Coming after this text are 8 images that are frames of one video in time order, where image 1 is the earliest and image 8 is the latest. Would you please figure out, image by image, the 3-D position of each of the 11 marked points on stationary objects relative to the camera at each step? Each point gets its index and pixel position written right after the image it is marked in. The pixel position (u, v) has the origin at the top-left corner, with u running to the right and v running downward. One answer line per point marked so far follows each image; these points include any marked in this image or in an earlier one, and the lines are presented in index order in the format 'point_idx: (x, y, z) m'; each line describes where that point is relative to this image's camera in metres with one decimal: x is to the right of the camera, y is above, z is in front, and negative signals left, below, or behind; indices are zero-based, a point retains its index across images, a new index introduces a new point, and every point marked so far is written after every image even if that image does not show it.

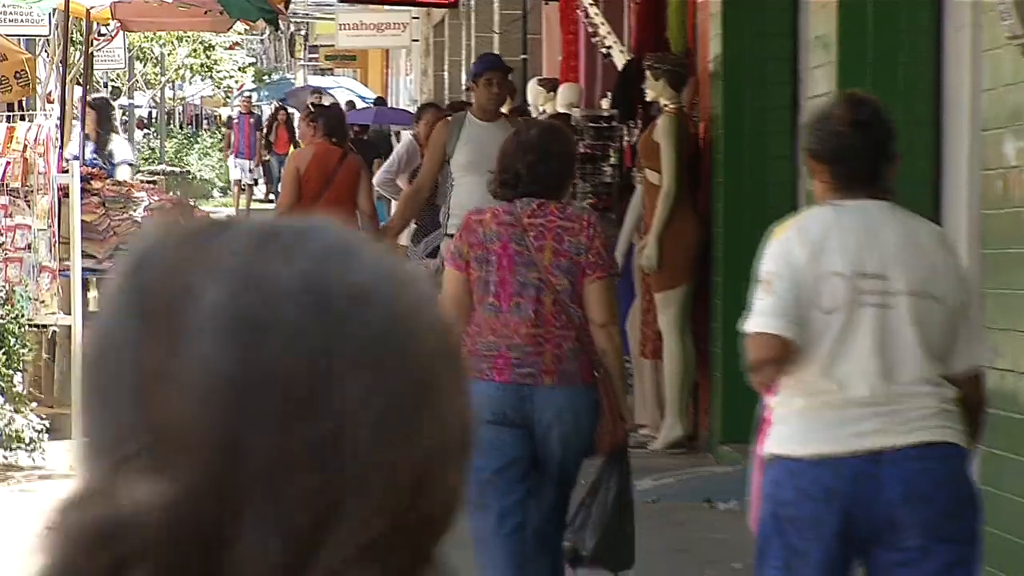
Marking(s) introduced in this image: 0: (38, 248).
0: (-1.4, +0.1, +7.6) m
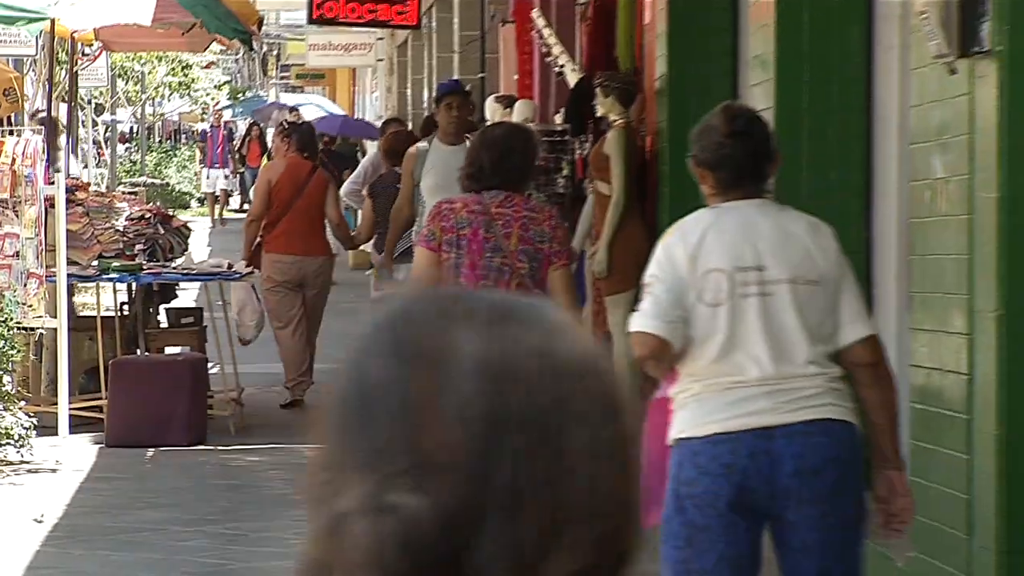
0: (-1.5, +0.1, +7.8) m
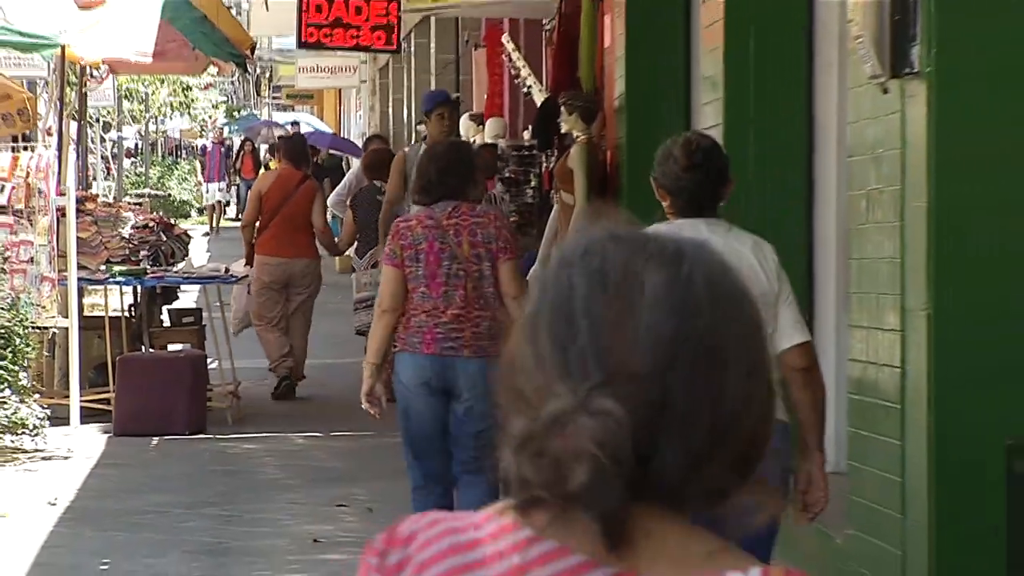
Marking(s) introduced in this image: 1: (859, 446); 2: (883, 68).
0: (-1.5, +0.1, +8.2) m
1: (+0.7, -0.3, +5.0) m
2: (+0.7, +0.4, +4.8) m
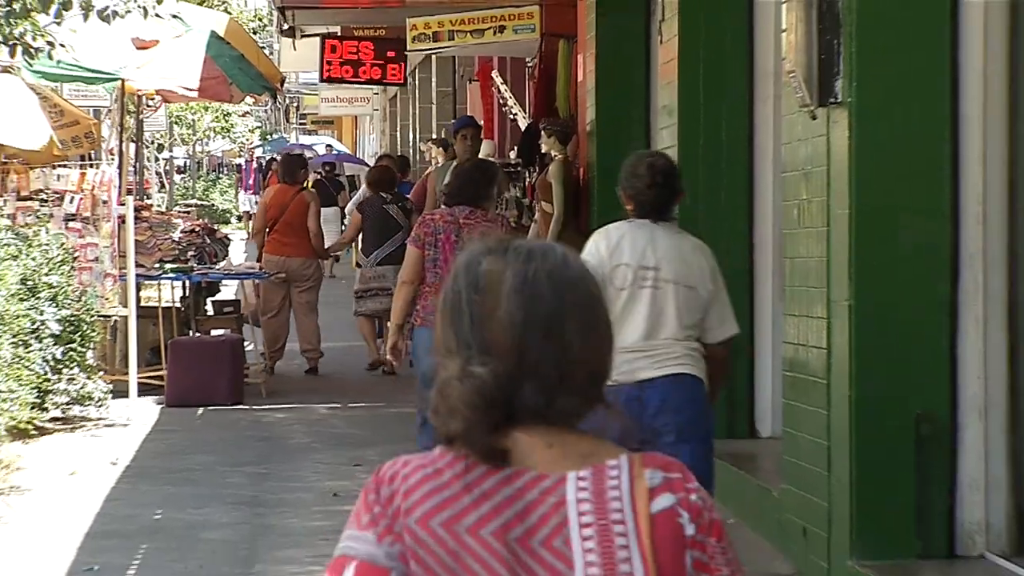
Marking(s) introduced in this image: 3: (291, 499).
0: (-1.6, +0.1, +9.1) m
1: (+0.7, -0.3, +5.9) m
2: (+0.7, +0.4, +5.7) m
3: (-0.5, -0.5, +6.3) m
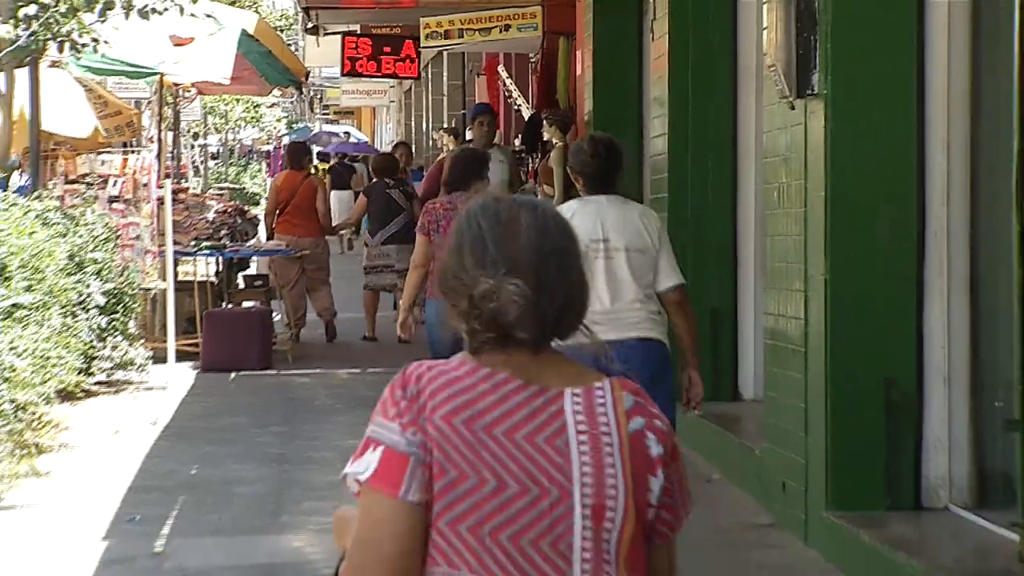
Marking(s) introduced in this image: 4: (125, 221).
0: (-1.5, +0.2, +9.7) m
1: (+0.7, -0.2, +6.5) m
2: (+0.7, +0.5, +6.2) m
3: (-0.5, -0.5, +6.8) m
4: (-1.6, +0.3, +10.6) m
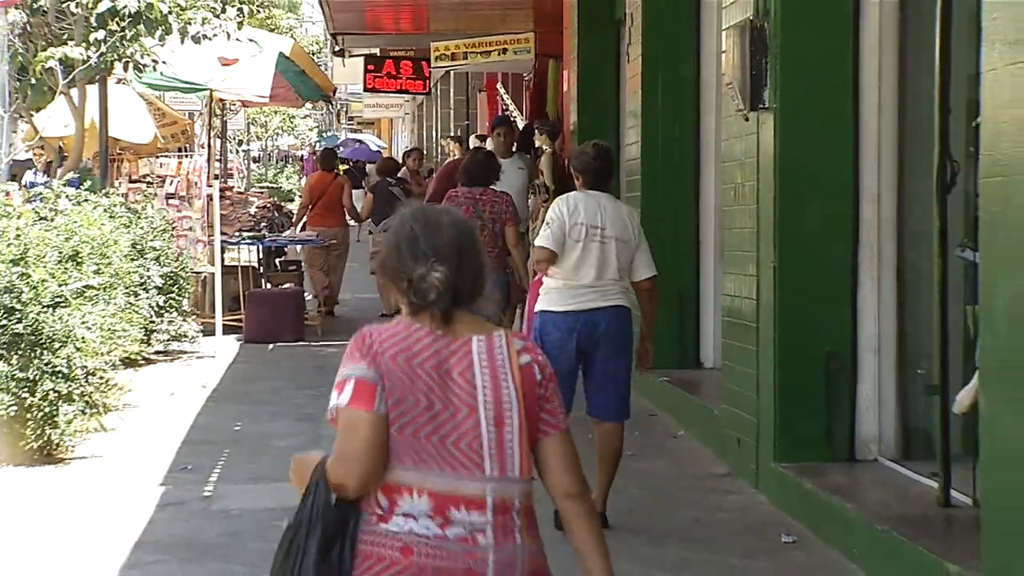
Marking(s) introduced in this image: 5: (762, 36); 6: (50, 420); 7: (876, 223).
0: (-1.5, +0.3, +10.8) m
1: (+0.7, -0.2, +7.5) m
2: (+0.7, +0.5, +7.3) m
3: (-0.5, -0.4, +7.9) m
4: (-1.6, +0.4, +11.7) m
5: (+0.7, +0.7, +7.2) m
6: (-1.4, -0.4, +7.5) m
7: (+1.0, +0.2, +7.0) m
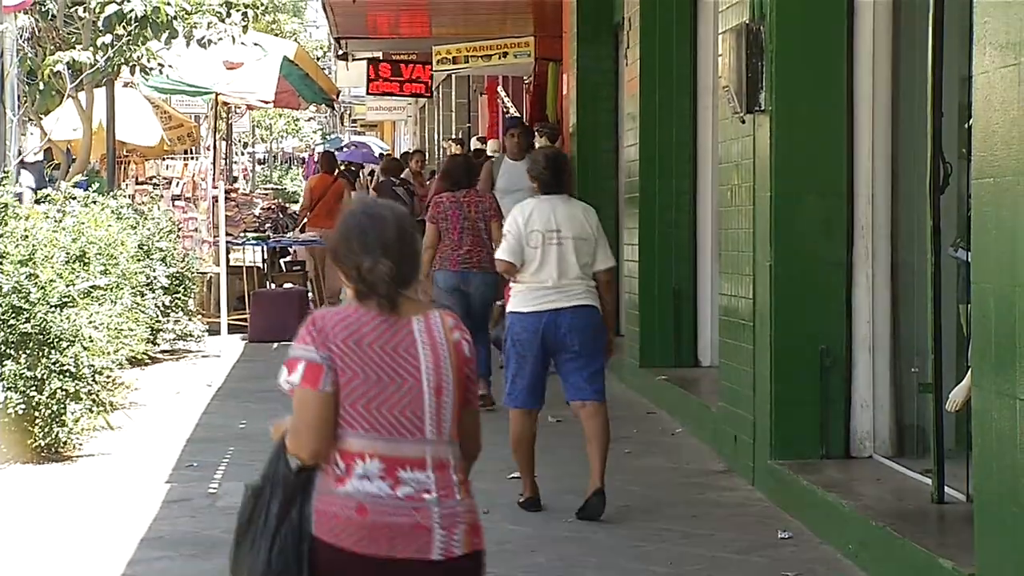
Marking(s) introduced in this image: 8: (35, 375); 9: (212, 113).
0: (-1.5, +0.3, +10.9) m
1: (+0.7, -0.2, +7.7) m
2: (+0.7, +0.5, +7.5) m
3: (-0.5, -0.4, +8.0) m
4: (-1.6, +0.3, +11.9) m
5: (+0.7, +0.7, +7.3) m
6: (-1.4, -0.4, +7.6) m
7: (+1.0, +0.2, +7.2) m
8: (-1.4, -0.3, +7.4) m
9: (-1.5, +0.9, +12.5) m
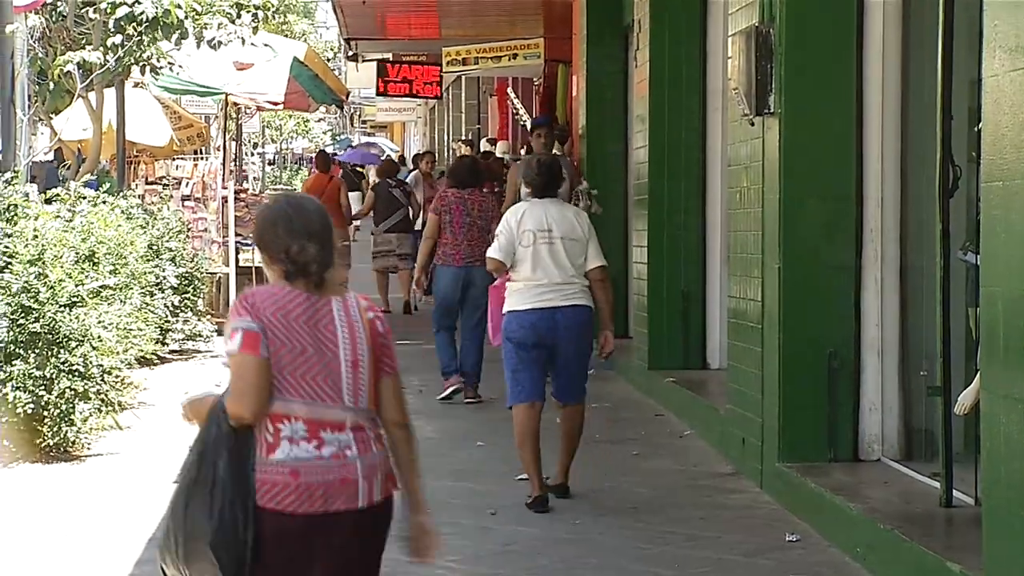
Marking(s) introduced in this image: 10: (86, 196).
0: (-1.4, +0.3, +10.9) m
1: (+0.7, -0.2, +7.7) m
2: (+0.7, +0.5, +7.5) m
3: (-0.5, -0.4, +8.0) m
4: (-1.5, +0.3, +11.9) m
5: (+0.7, +0.7, +7.3) m
6: (-1.3, -0.4, +7.6) m
7: (+1.0, +0.2, +7.2) m
8: (-1.4, -0.3, +7.5) m
9: (-1.4, +0.9, +12.6) m
10: (-1.6, +0.3, +9.3) m
